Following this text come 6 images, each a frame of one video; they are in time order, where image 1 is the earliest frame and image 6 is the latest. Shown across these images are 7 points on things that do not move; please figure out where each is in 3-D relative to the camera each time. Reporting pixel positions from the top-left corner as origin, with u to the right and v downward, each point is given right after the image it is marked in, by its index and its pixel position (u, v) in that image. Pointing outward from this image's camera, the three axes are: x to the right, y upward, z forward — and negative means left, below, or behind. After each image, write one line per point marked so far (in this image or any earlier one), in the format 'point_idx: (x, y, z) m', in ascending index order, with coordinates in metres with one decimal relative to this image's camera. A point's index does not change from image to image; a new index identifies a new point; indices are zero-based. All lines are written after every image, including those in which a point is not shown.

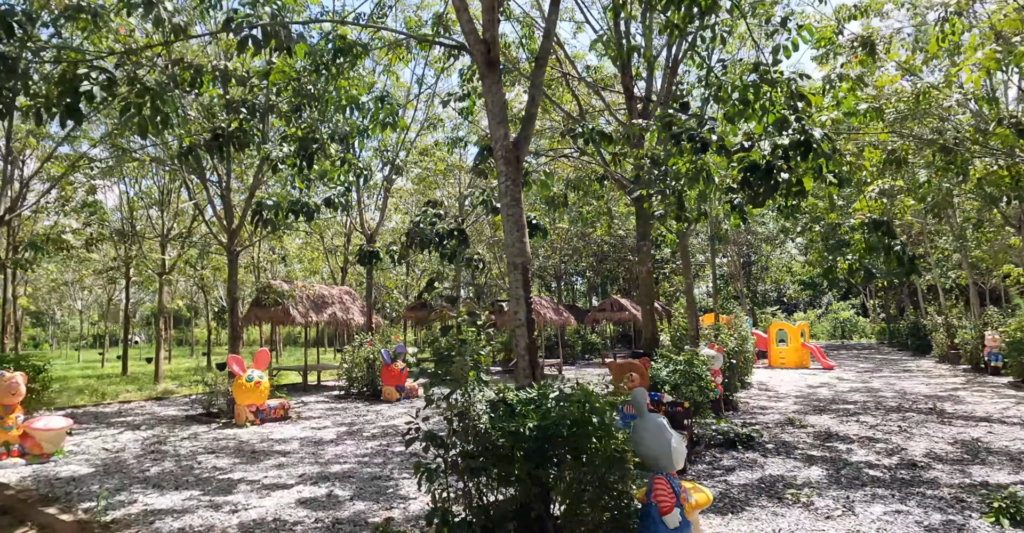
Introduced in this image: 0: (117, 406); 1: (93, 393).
0: (-6.8, -2.4, +11.4) m
1: (-9.2, -2.8, +14.6) m
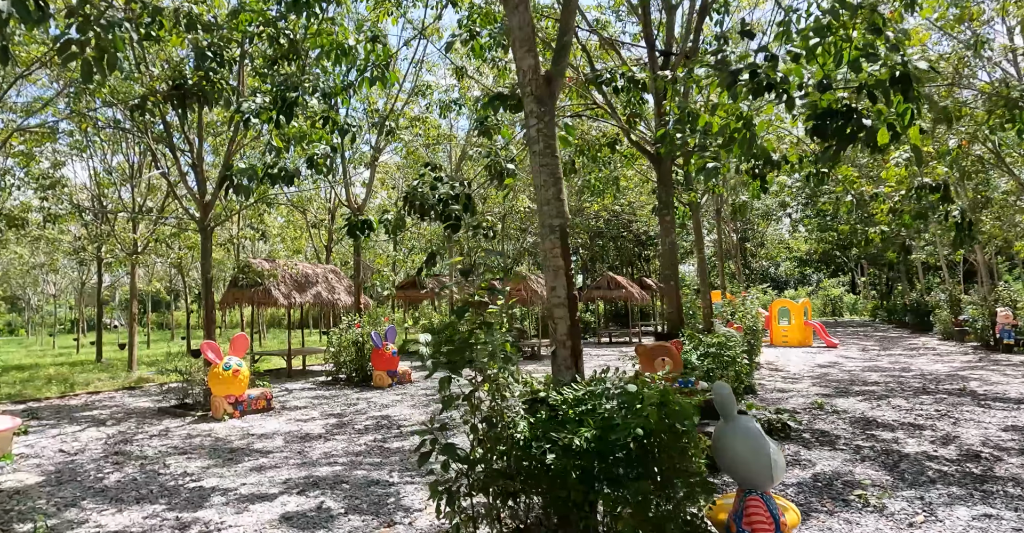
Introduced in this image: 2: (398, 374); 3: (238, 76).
0: (-6.8, -2.1, +10.5) m
1: (-9.2, -2.4, +13.5) m
2: (-2.0, -1.9, +11.8) m
3: (-3.2, +2.2, +7.8) m
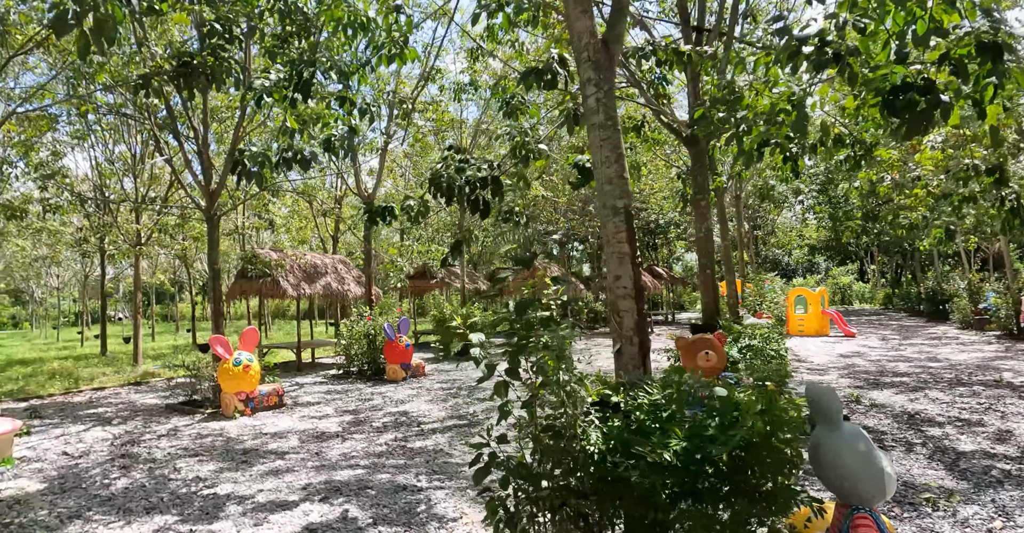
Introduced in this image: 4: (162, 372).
0: (-6.5, -2.0, +10.1) m
1: (-8.9, -2.2, +13.2) m
2: (-1.7, -1.8, +11.5) m
3: (-3.0, +2.3, +7.3) m
4: (-6.8, -2.1, +12.9) m
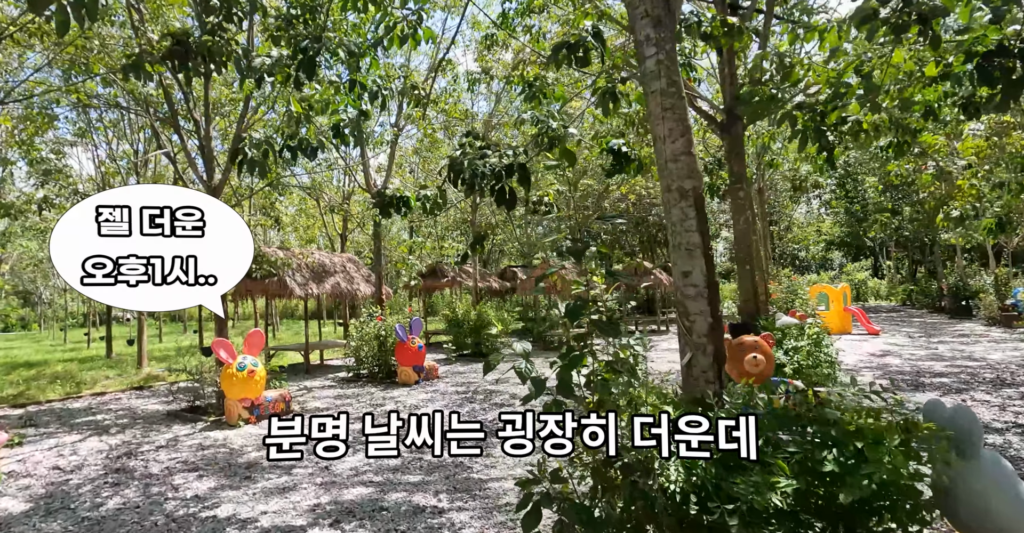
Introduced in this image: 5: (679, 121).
0: (-6.2, -2.0, +9.7) m
1: (-8.6, -2.2, +12.8) m
2: (-1.4, -1.7, +11.0) m
3: (-2.8, +2.4, +6.9) m
4: (-6.5, -2.0, +12.4) m
5: (+0.7, +0.6, +2.8) m
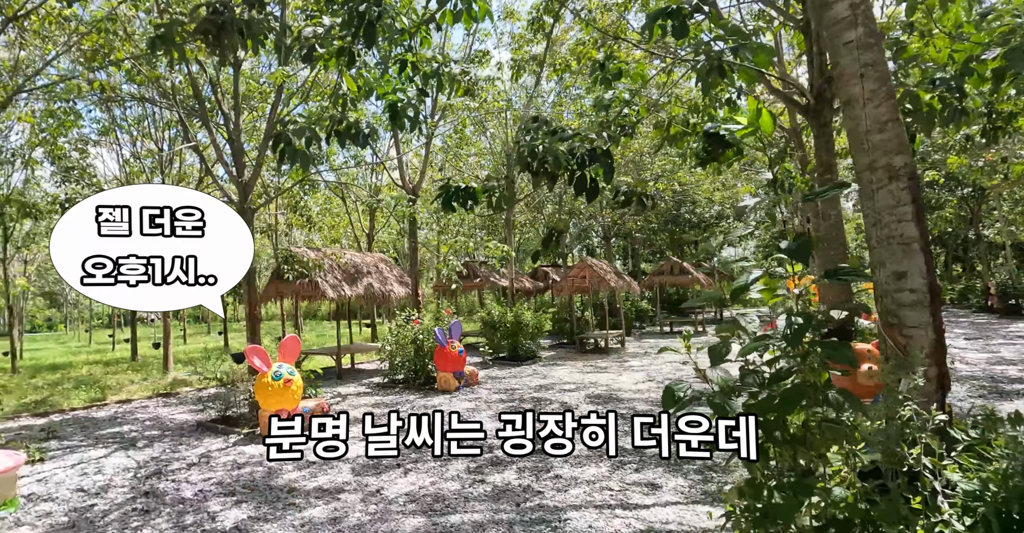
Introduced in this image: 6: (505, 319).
0: (-5.6, -2.0, +9.2) m
1: (-7.9, -2.3, +12.4) m
2: (-0.8, -1.7, +10.4) m
3: (-2.2, +2.4, +6.3) m
4: (-5.8, -2.1, +12.0) m
5: (+1.2, +0.6, +2.1) m
6: (-0.1, -1.1, +13.9) m
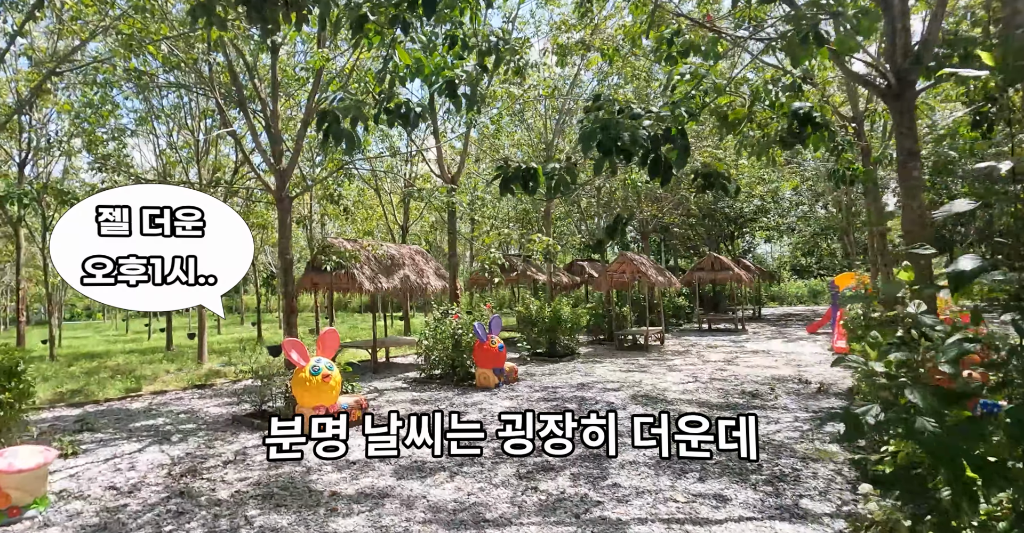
0: (-5.0, -1.8, +9.0) m
1: (-7.2, -2.0, +12.3) m
2: (-0.1, -1.6, +10.0) m
3: (-1.7, +2.5, +6.0) m
4: (-5.1, -1.9, +11.8) m
5: (+1.5, +0.7, +1.7) m
6: (+0.6, -1.0, +13.6) m
